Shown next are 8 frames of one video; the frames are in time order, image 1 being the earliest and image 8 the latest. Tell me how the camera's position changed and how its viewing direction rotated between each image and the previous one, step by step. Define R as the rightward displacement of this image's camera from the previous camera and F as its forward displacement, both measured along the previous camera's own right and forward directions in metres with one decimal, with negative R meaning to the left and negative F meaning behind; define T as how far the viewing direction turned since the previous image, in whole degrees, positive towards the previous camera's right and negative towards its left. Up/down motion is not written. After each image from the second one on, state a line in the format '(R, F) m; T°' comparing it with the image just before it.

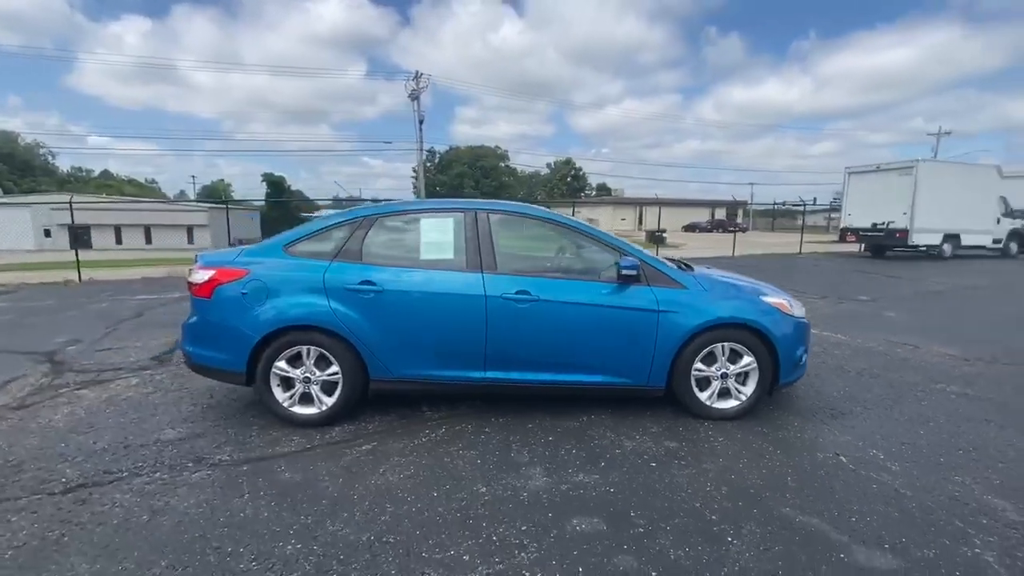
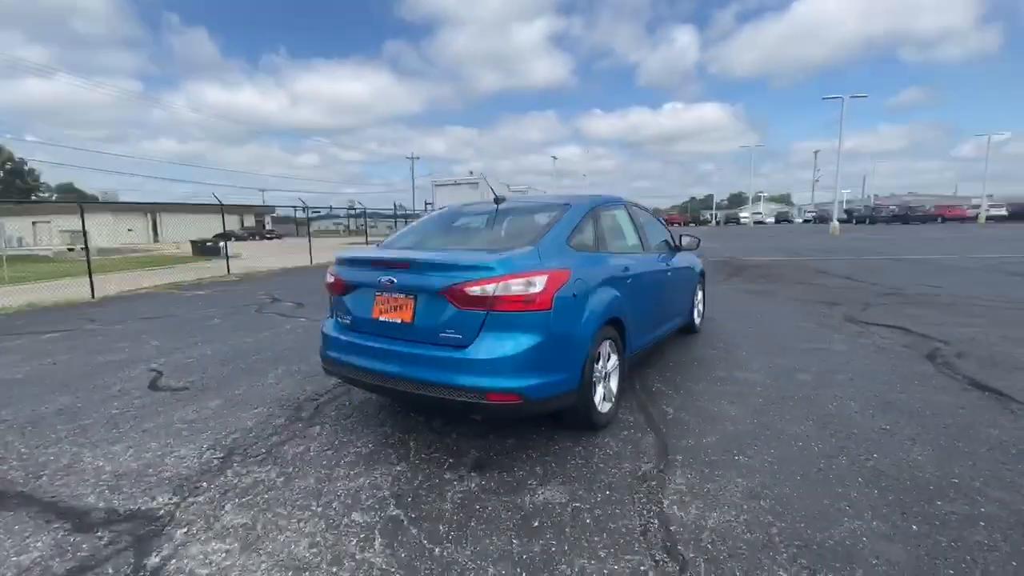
(-1.4, +0.2) m; +13°
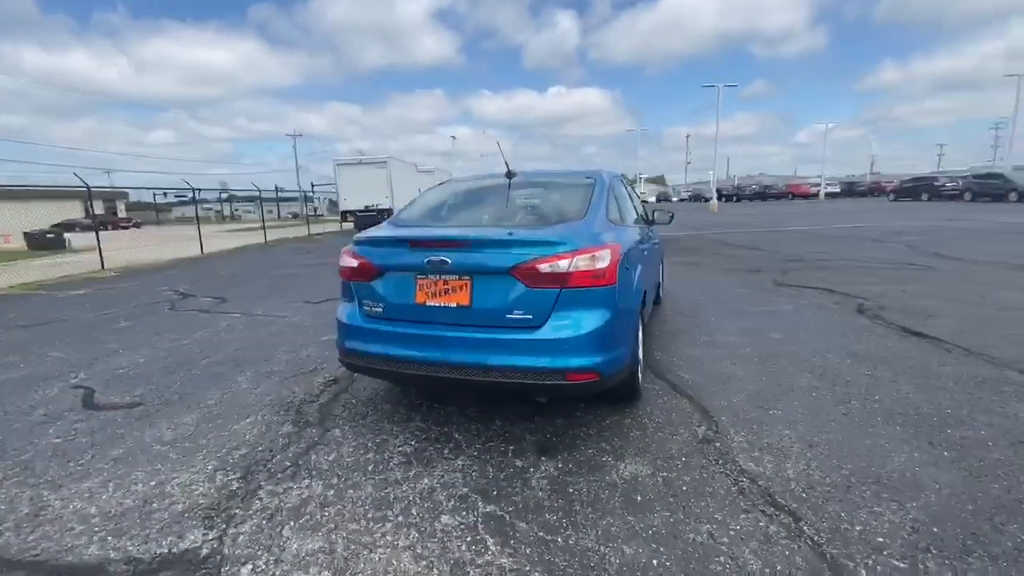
(-1.1, +0.3) m; +13°
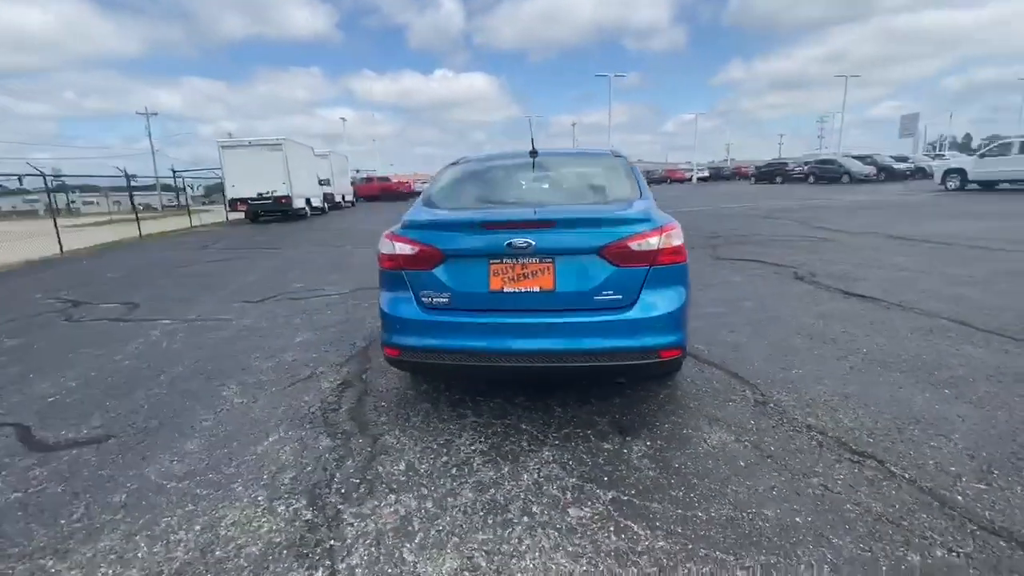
(-1.2, +0.3) m; +13°
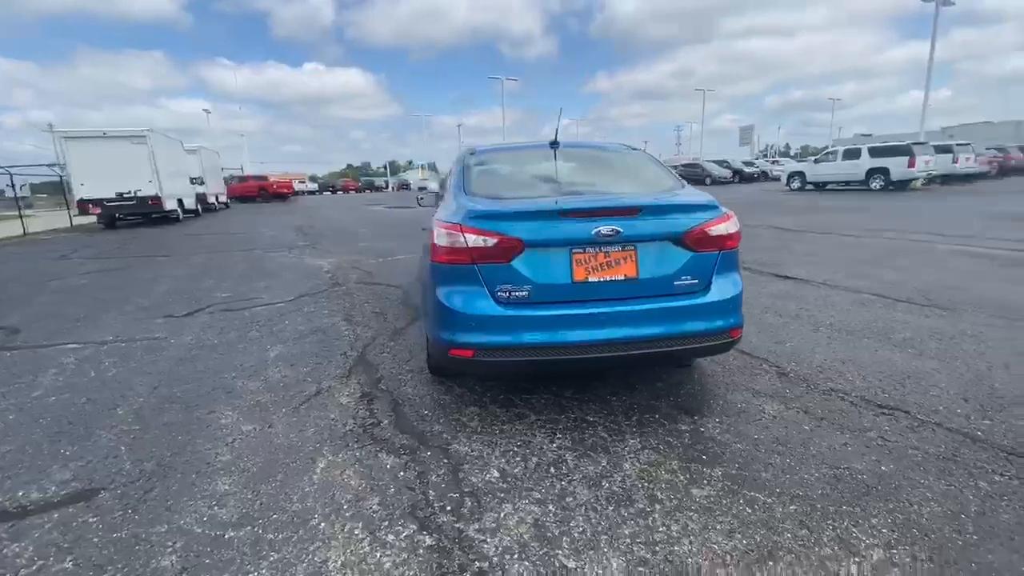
(-1.2, +0.2) m; +14°
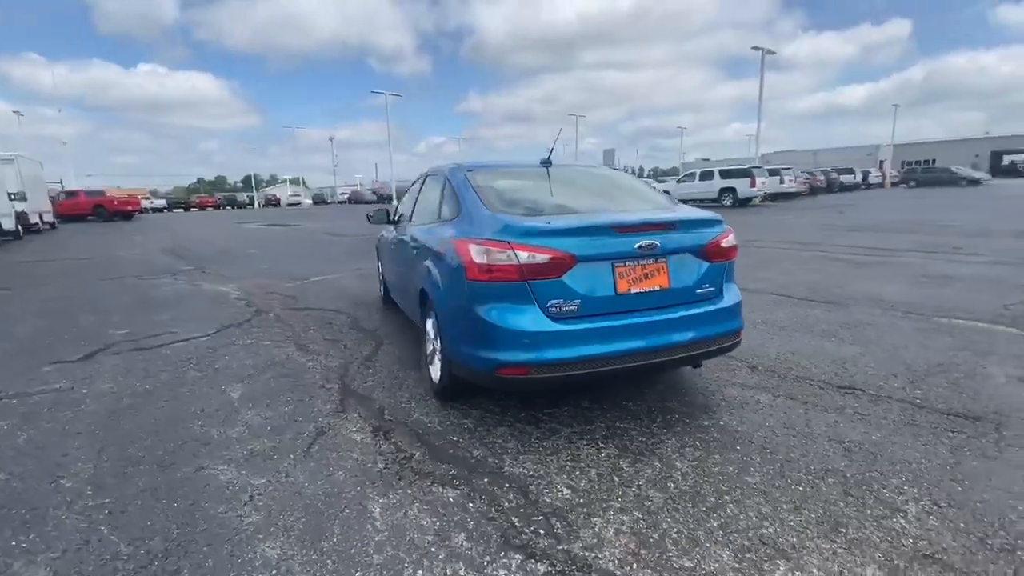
(-1.0, +0.1) m; +14°
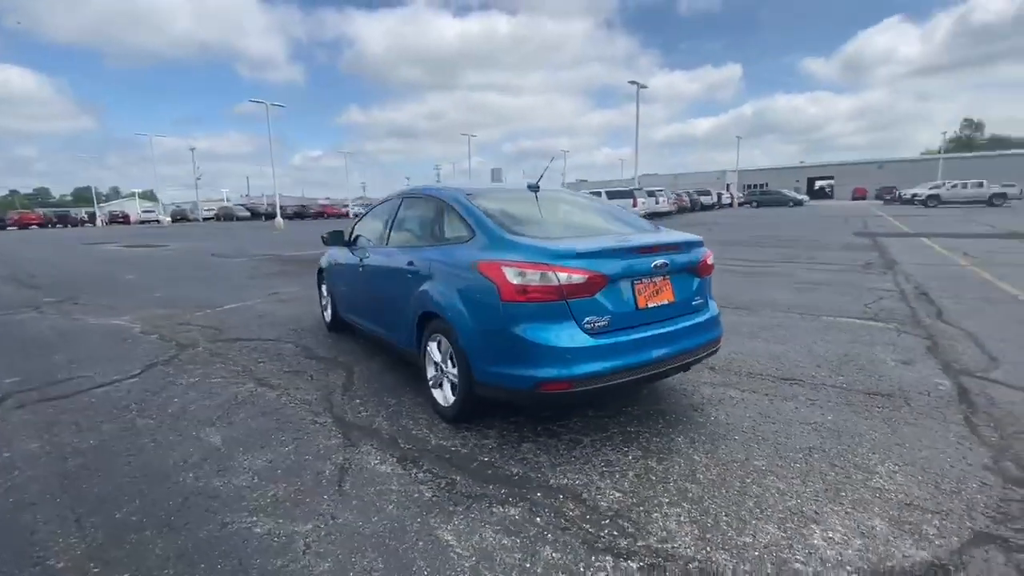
(-1.0, 0.0) m; +14°
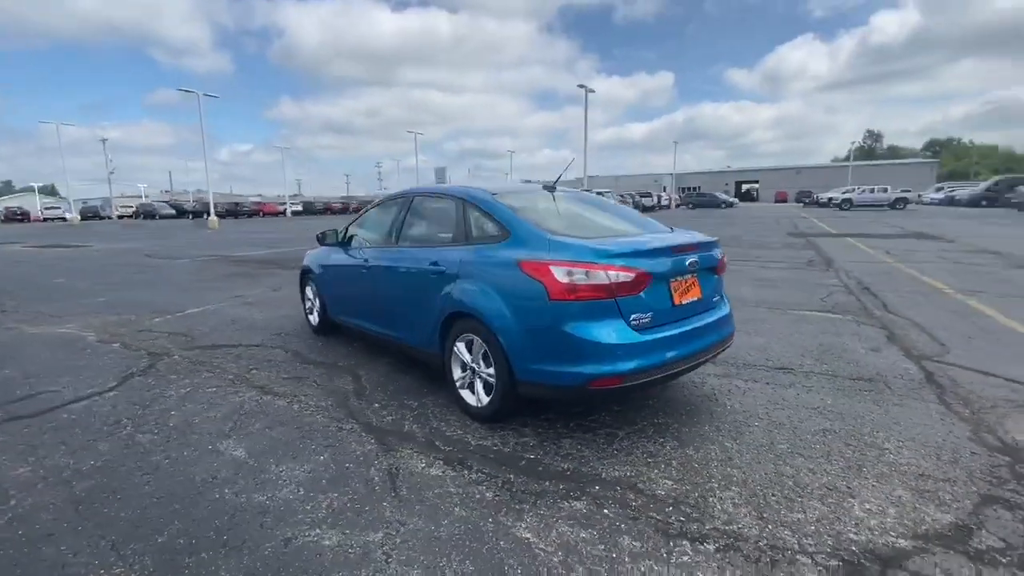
(-0.7, 0.0) m; +7°
